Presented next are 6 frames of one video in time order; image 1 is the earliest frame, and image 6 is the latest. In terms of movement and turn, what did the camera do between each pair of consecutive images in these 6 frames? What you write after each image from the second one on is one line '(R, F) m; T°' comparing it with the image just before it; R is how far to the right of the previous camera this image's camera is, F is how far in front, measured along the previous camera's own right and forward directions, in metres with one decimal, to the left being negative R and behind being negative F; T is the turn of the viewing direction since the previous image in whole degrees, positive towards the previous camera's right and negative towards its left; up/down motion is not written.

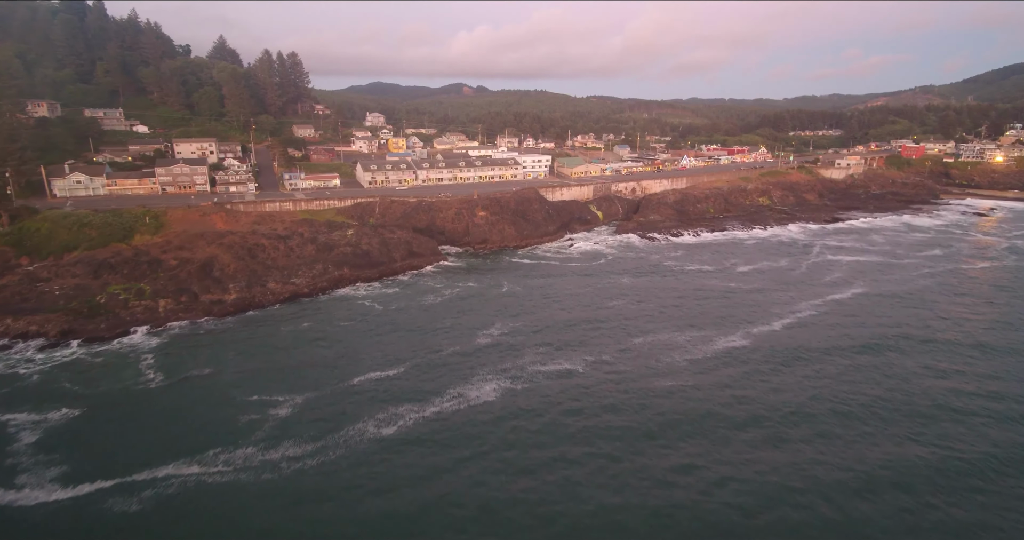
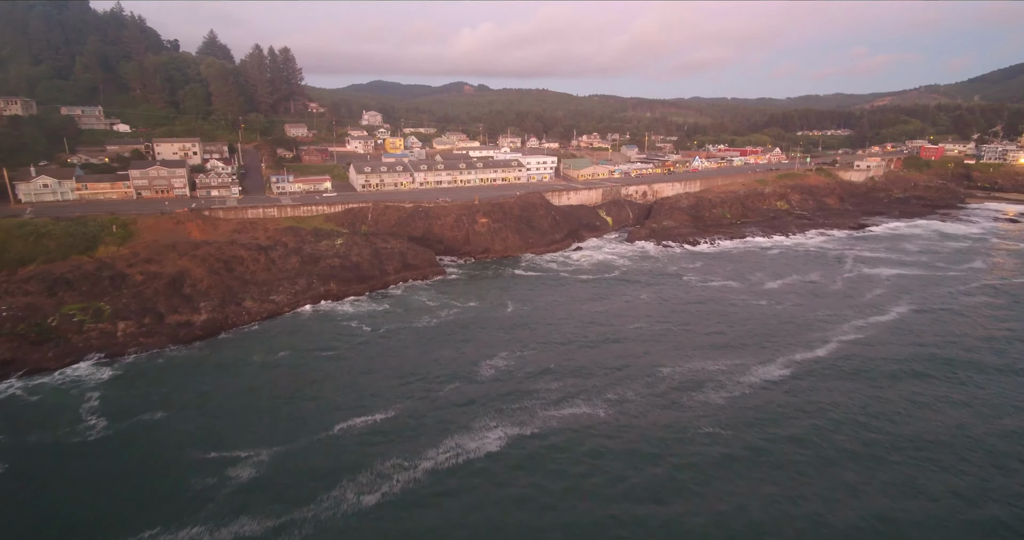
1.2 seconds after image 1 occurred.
(-0.4, +4.6) m; 0°
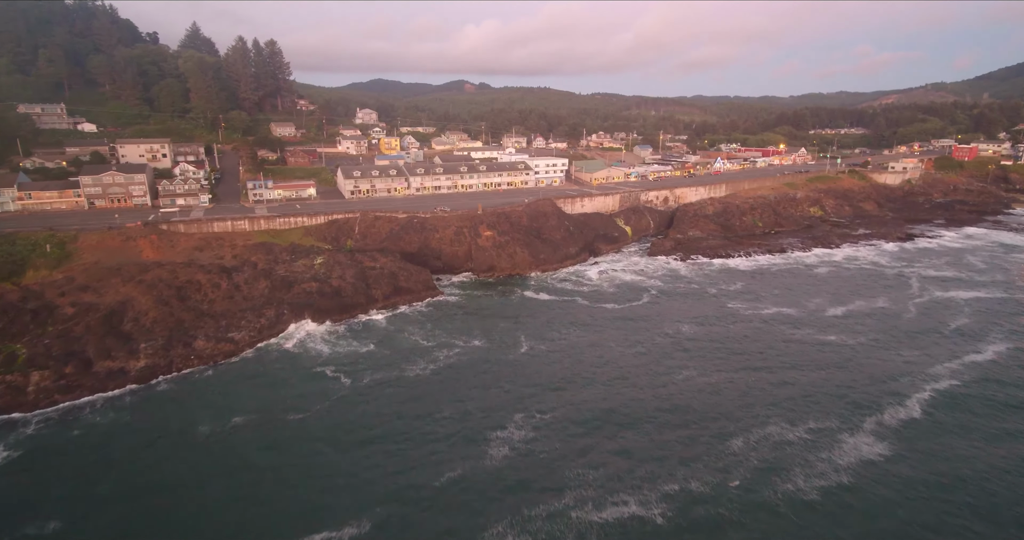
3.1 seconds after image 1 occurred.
(-0.8, +7.2) m; 0°
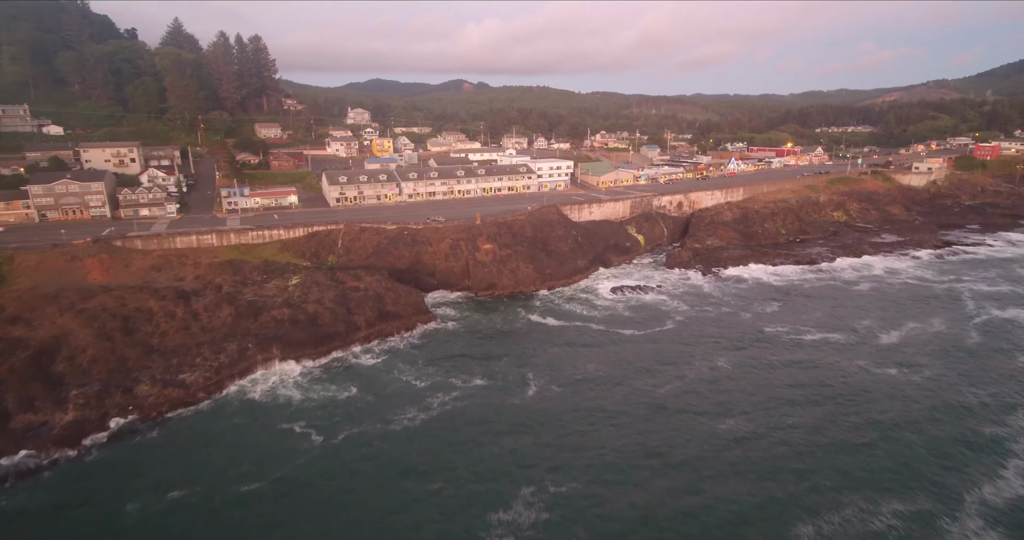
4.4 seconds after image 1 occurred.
(-0.3, +5.1) m; 0°
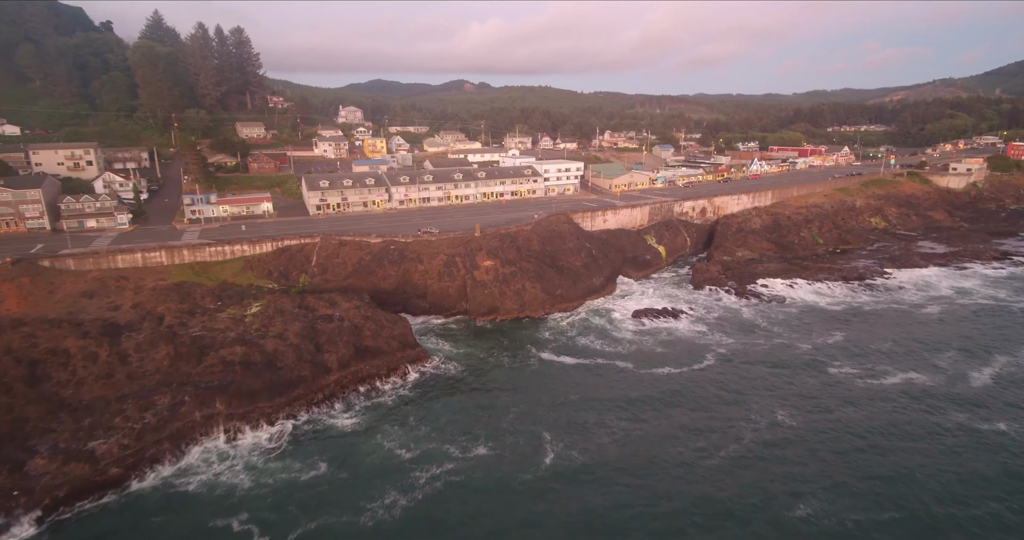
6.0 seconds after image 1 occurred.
(-0.2, +6.2) m; 0°
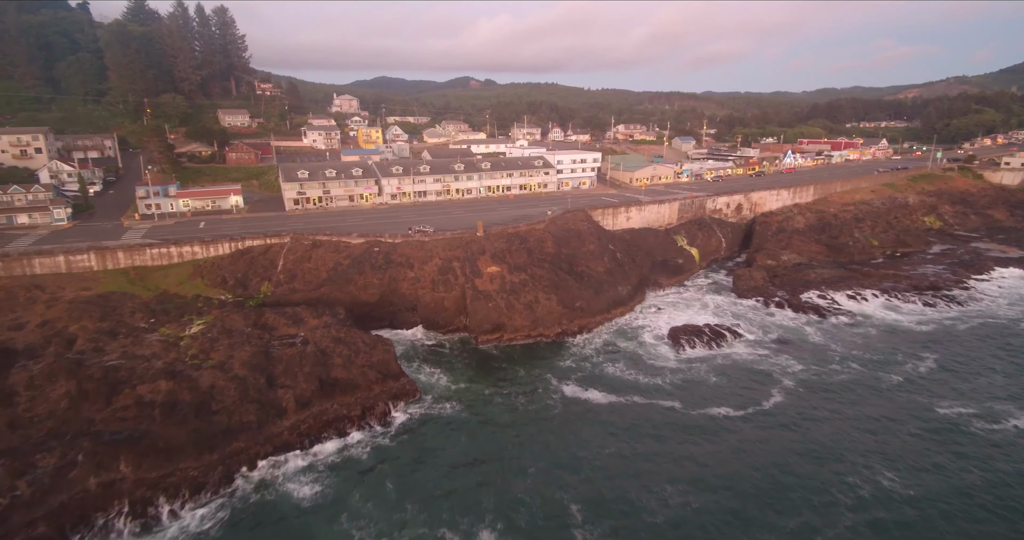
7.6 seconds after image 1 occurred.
(-0.3, +6.4) m; -1°
